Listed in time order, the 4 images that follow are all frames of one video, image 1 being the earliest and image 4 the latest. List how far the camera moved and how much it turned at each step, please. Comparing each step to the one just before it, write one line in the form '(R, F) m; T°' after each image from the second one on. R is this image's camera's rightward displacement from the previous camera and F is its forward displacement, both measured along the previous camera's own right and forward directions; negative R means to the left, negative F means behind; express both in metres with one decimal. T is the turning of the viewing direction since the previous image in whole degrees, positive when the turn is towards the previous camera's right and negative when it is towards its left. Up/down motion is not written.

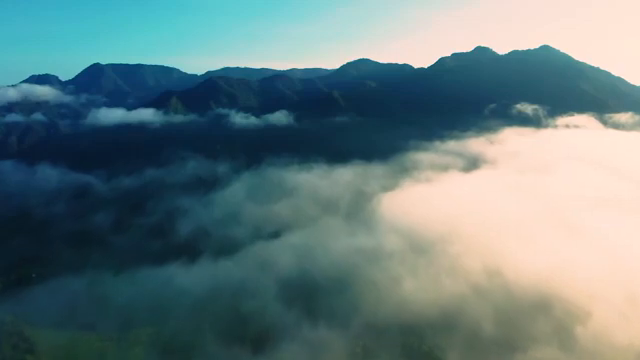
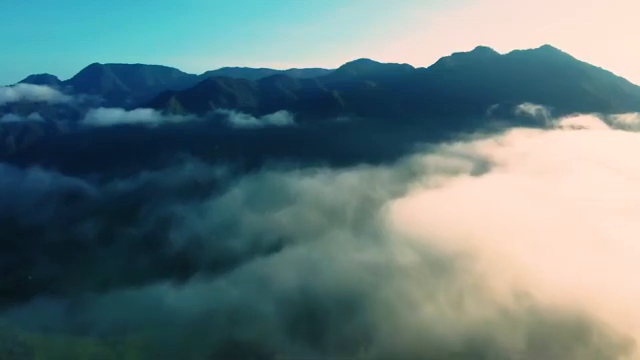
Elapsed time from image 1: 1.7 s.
(-0.5, +3.0) m; 0°
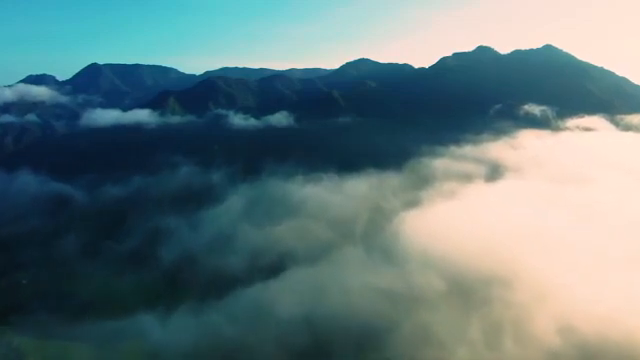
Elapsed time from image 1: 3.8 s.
(-0.5, +4.1) m; 0°
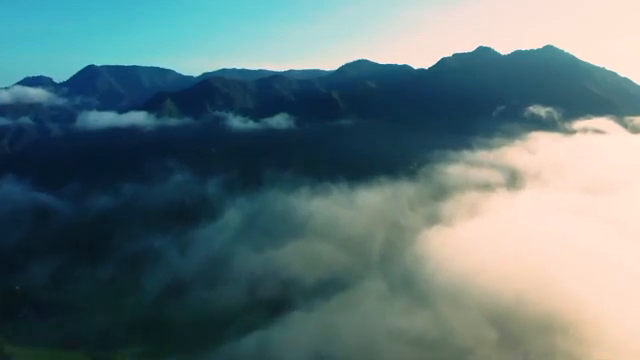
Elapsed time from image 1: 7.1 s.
(-0.8, +5.3) m; 0°
